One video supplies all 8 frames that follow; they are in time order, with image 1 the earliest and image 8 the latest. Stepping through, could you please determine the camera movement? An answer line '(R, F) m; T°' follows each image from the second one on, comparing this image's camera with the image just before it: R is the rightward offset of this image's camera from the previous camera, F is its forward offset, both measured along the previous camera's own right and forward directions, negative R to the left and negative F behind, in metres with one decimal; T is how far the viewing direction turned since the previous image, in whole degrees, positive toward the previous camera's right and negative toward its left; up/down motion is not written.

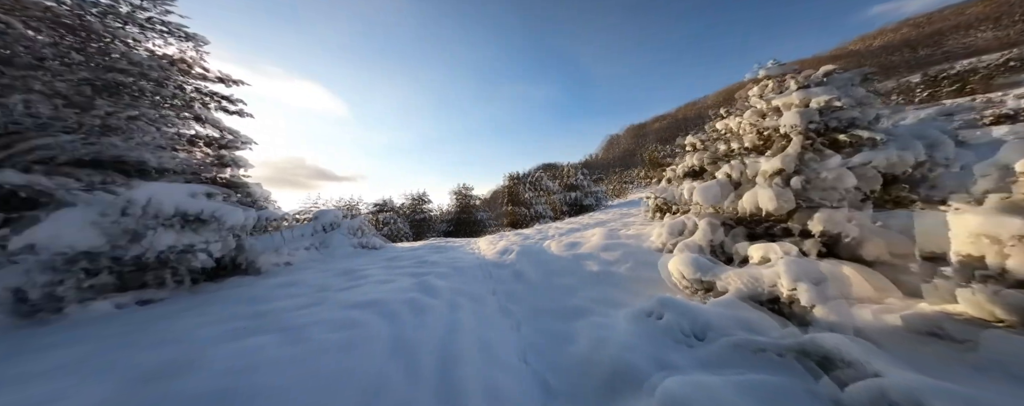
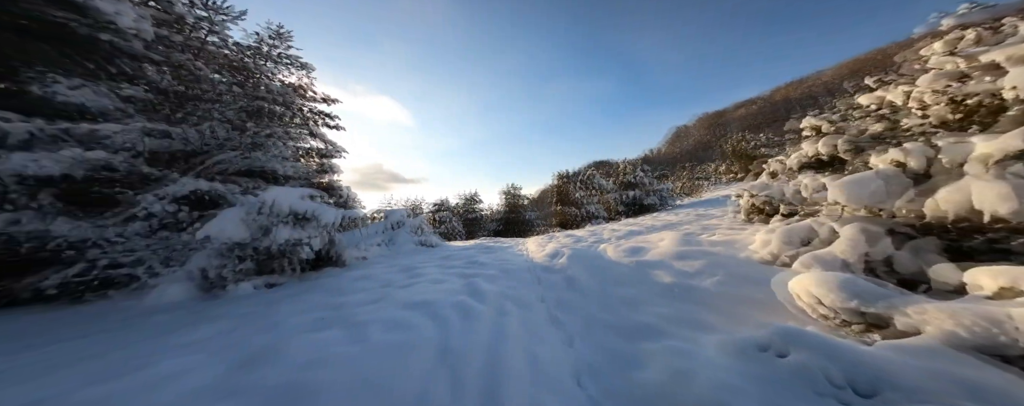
(-0.1, +0.2) m; -11°
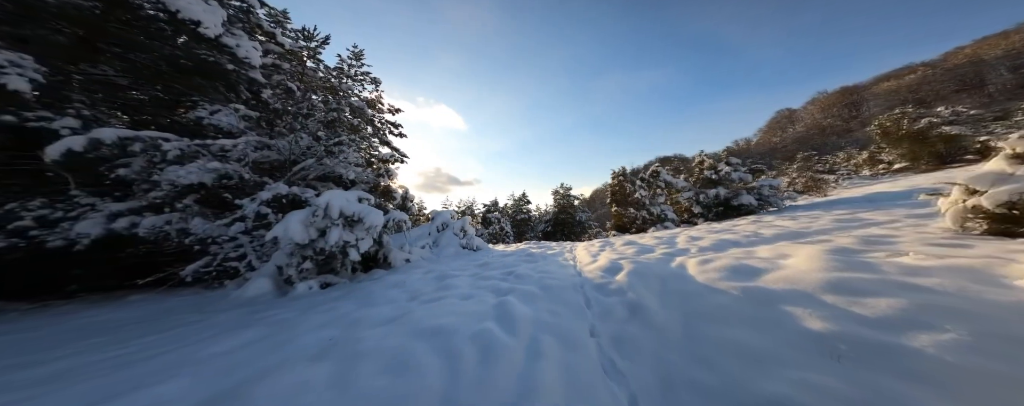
(+0.2, +0.7) m; -13°
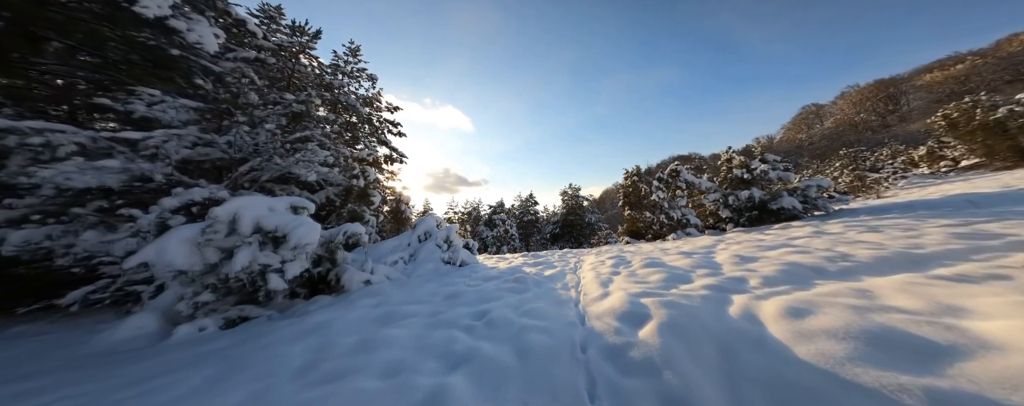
(+0.4, +1.2) m; -2°
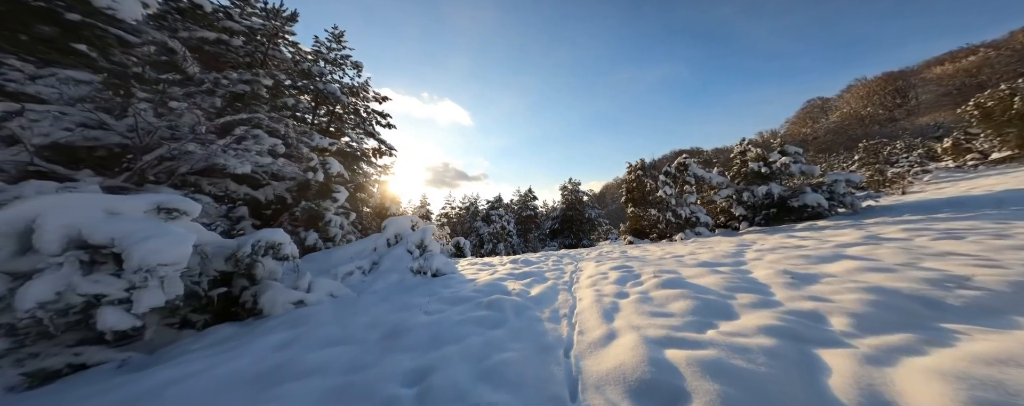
(+0.3, +1.0) m; 0°
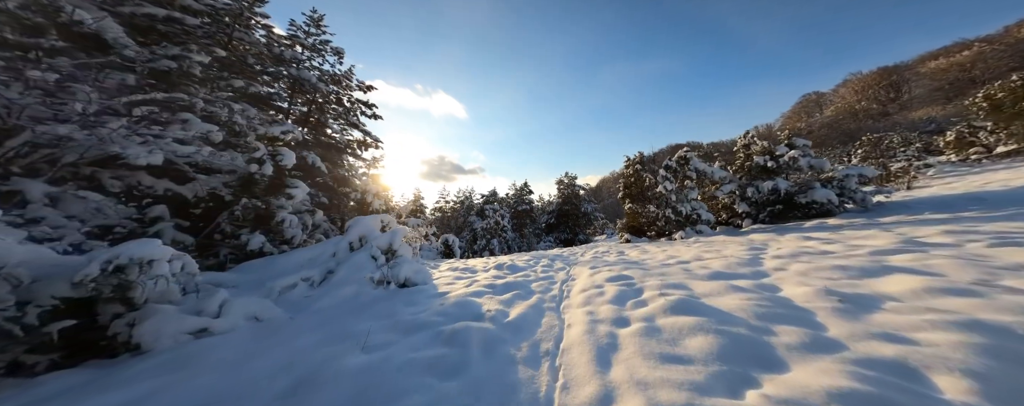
(+0.3, +0.7) m; +1°
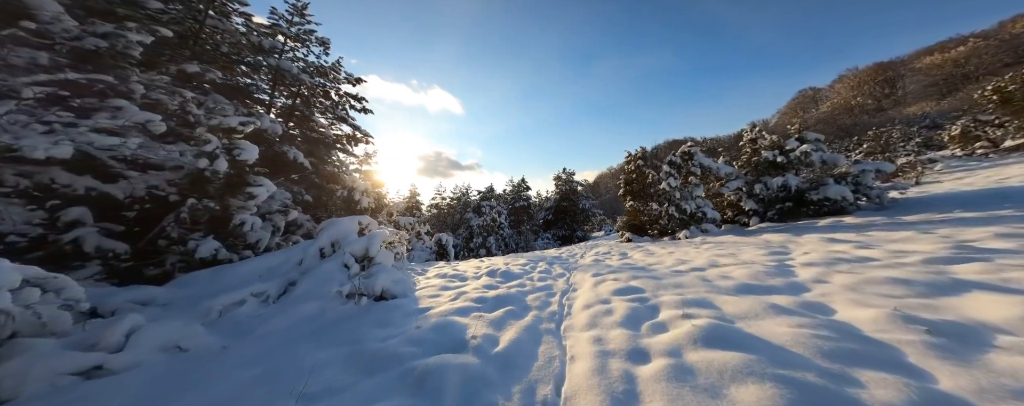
(+0.1, +0.5) m; +1°
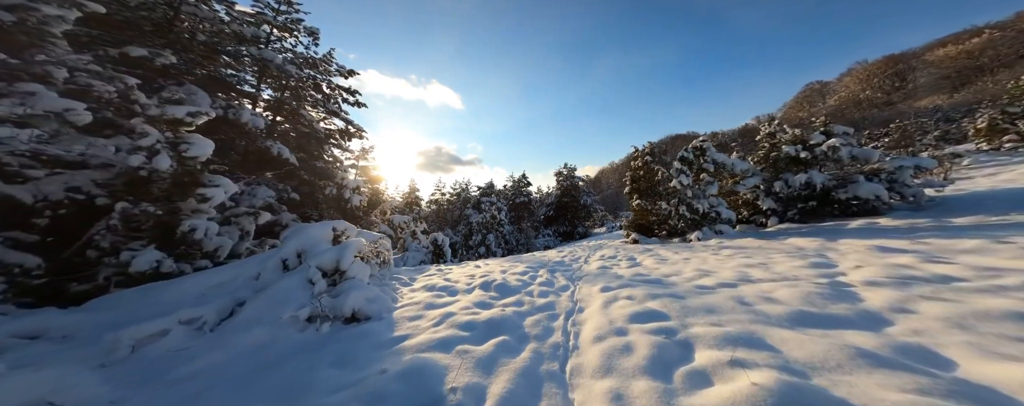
(+0.1, +0.6) m; 0°
